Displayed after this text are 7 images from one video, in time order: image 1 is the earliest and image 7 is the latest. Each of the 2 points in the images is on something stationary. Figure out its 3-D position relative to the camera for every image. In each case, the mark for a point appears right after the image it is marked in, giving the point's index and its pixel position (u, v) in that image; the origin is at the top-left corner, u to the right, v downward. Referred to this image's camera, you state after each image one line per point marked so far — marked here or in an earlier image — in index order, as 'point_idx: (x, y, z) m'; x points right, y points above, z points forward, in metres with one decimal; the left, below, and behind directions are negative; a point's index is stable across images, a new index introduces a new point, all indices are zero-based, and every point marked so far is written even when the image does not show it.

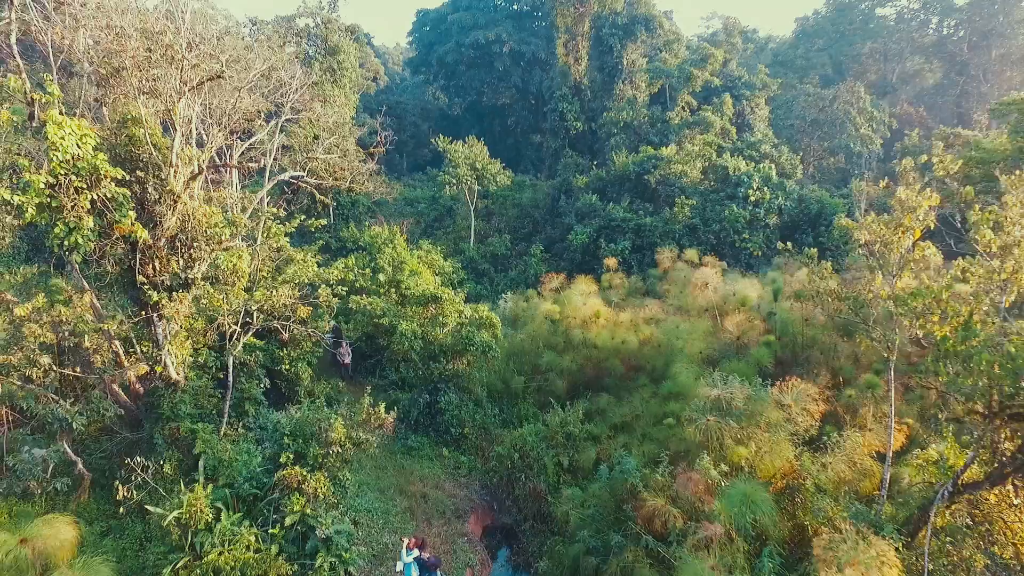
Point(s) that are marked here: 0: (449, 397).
0: (-0.7, -1.1, +7.3) m
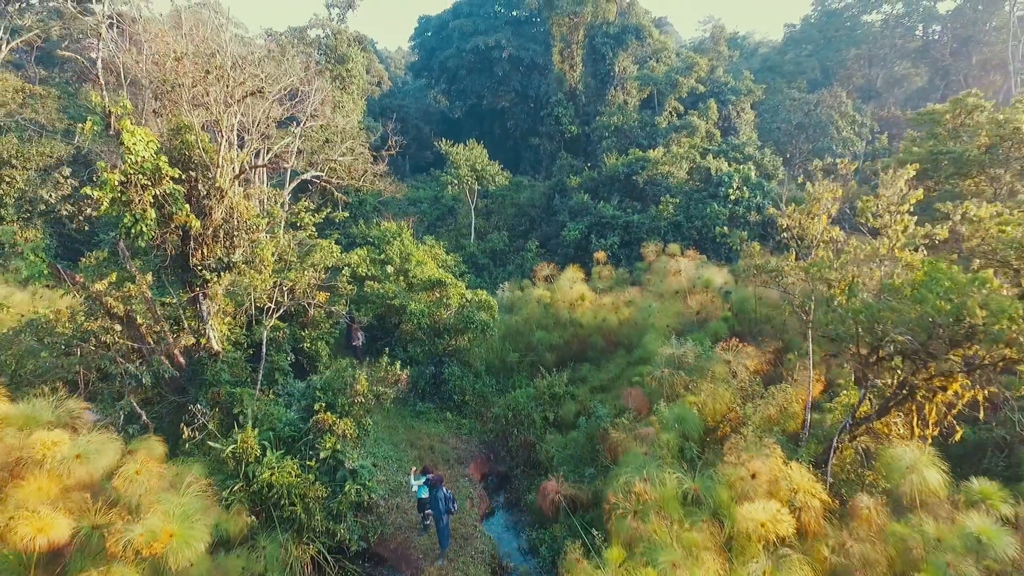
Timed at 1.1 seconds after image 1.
0: (-0.7, -1.0, +8.3) m
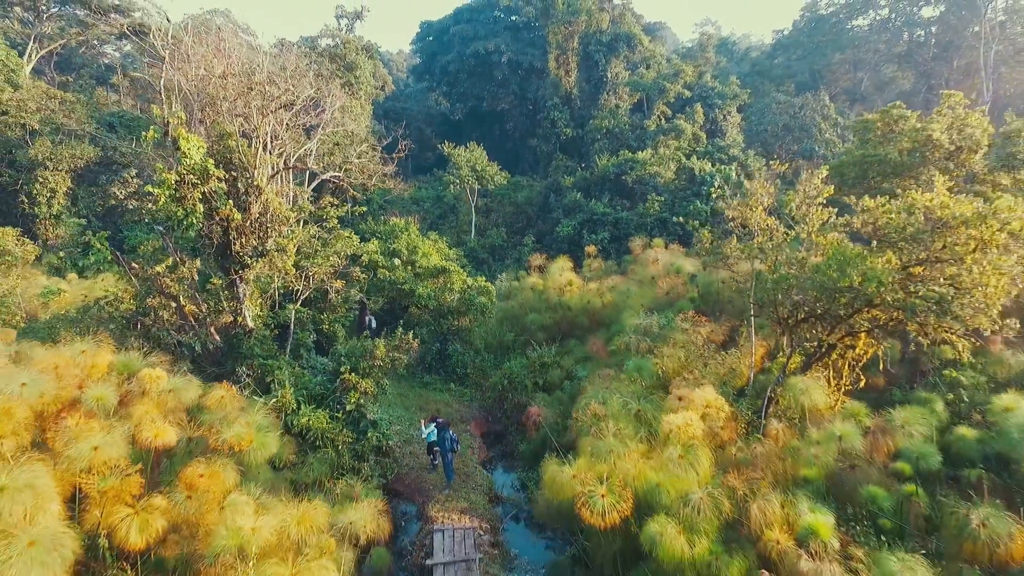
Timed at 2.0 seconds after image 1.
0: (-0.8, -0.8, +9.4) m
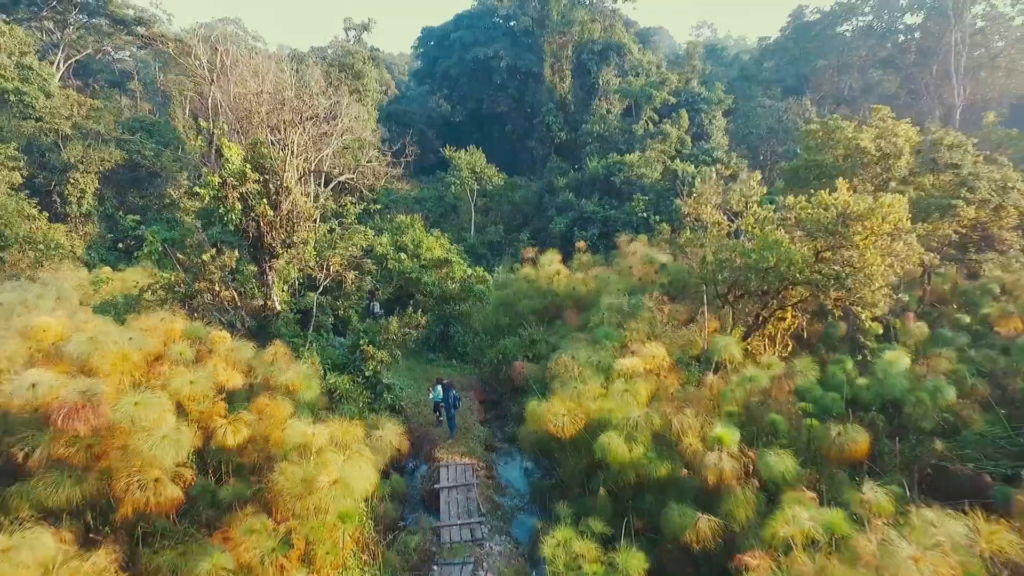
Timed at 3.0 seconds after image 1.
0: (-0.9, -0.6, +10.6) m
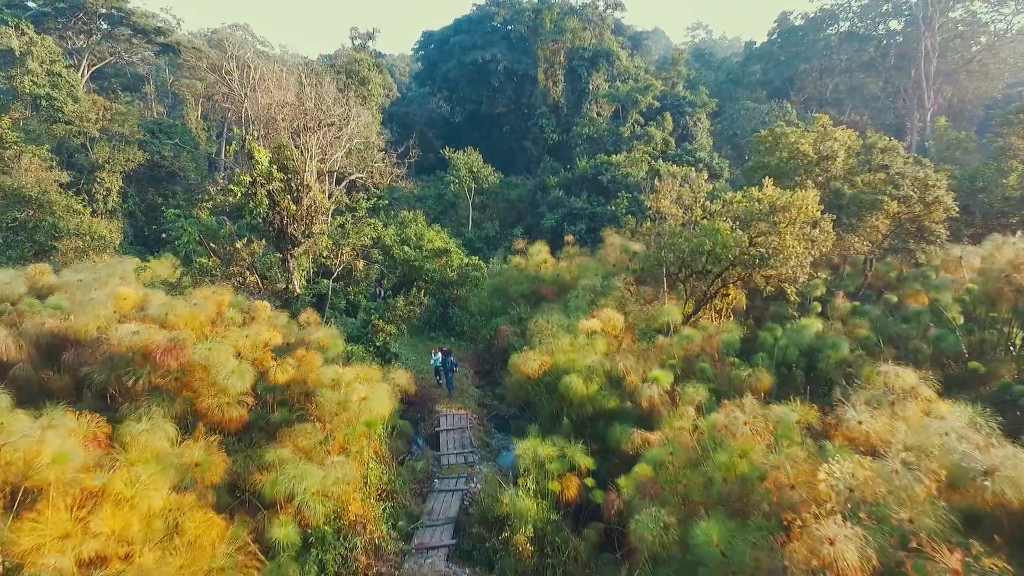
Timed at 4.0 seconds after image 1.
0: (-1.0, -0.4, +12.0) m
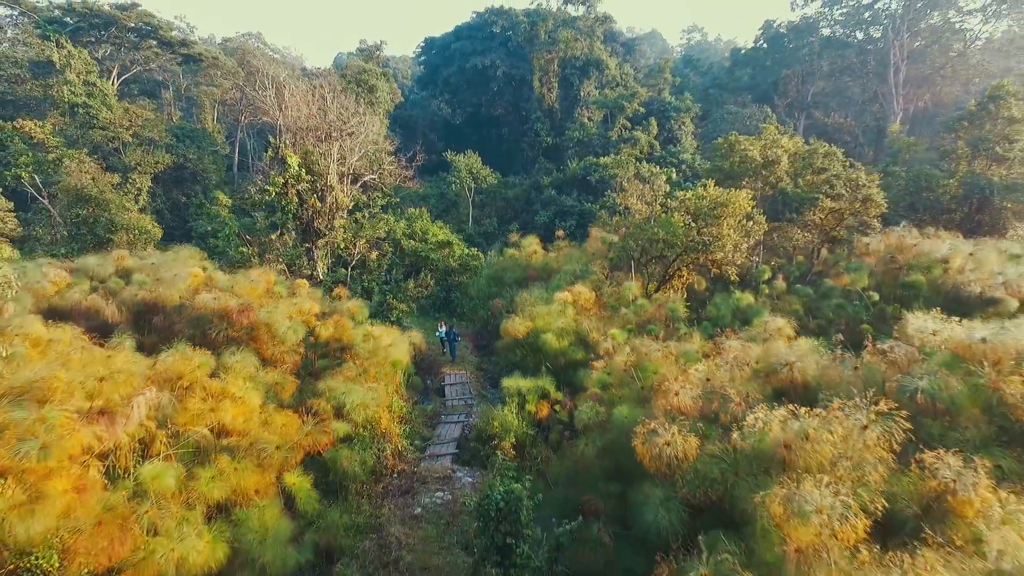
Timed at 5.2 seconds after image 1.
0: (-1.1, -0.1, +13.7) m
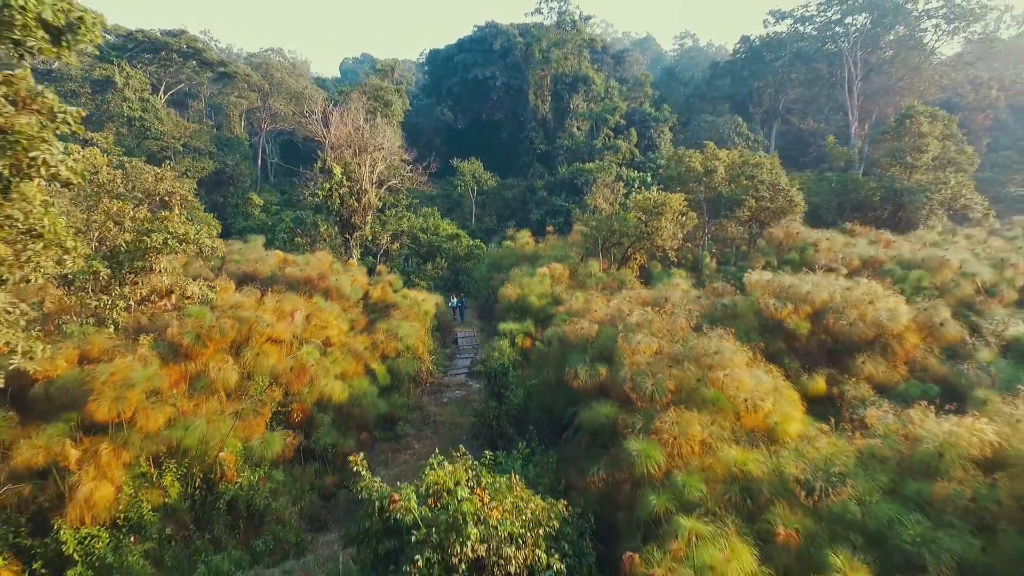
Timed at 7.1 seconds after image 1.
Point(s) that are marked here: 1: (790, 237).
0: (-1.2, +0.3, +16.8) m
1: (+4.9, +0.9, +11.9) m
